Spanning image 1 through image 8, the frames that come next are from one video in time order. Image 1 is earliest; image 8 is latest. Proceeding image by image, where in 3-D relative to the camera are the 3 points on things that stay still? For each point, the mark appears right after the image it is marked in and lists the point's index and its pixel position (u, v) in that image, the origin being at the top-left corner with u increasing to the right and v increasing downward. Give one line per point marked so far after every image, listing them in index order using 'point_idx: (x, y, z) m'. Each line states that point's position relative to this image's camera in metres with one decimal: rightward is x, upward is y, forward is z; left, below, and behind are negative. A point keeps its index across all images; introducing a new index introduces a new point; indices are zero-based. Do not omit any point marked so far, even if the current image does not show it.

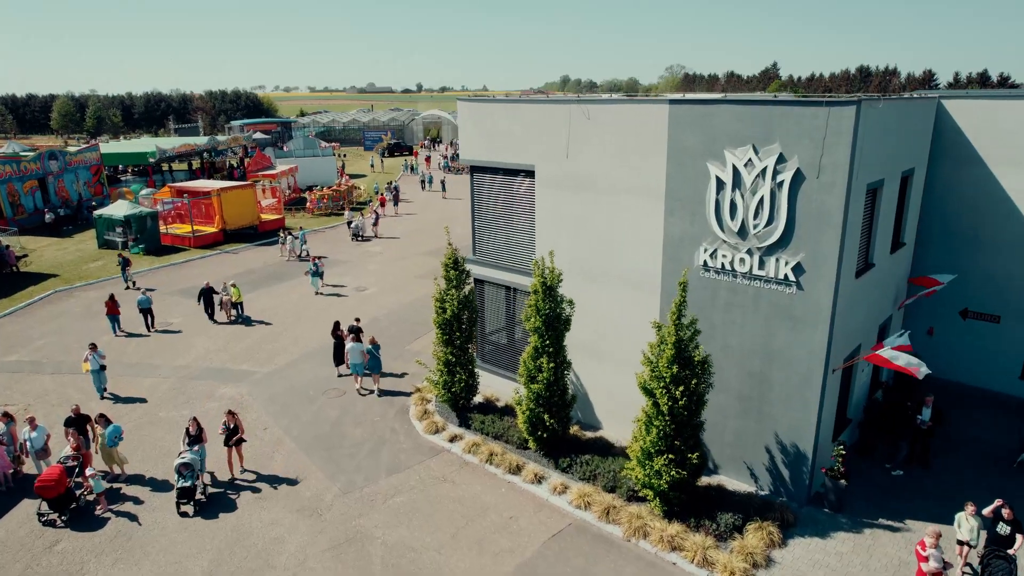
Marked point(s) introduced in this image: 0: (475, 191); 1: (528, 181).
0: (-0.8, +2.0, +12.8) m
1: (+0.3, +2.1, +11.9) m
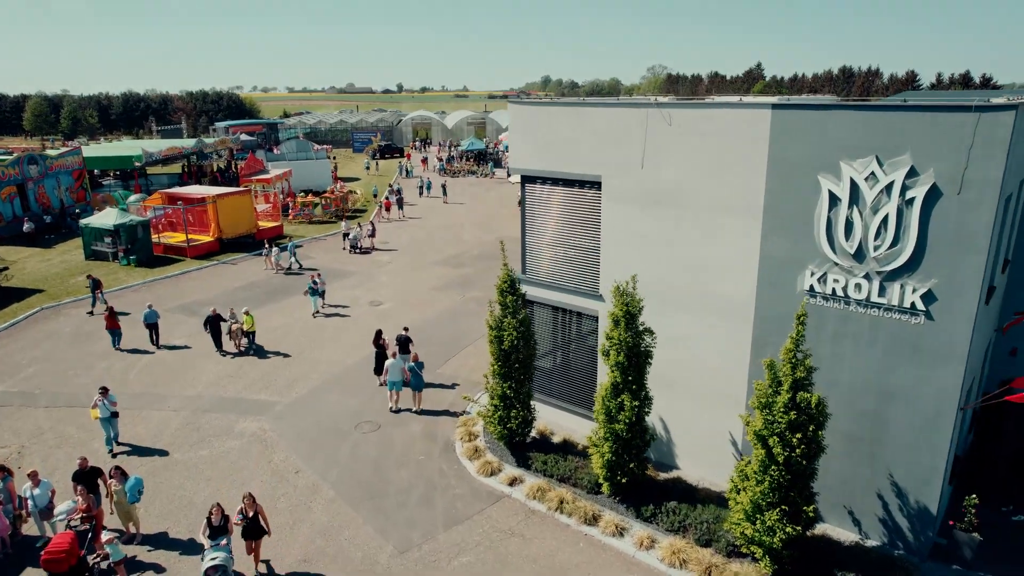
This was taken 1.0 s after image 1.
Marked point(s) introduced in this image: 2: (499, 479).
0: (+0.3, +1.6, +11.6) m
1: (+1.4, +1.7, +10.7) m
2: (-0.2, -3.3, +10.6) m
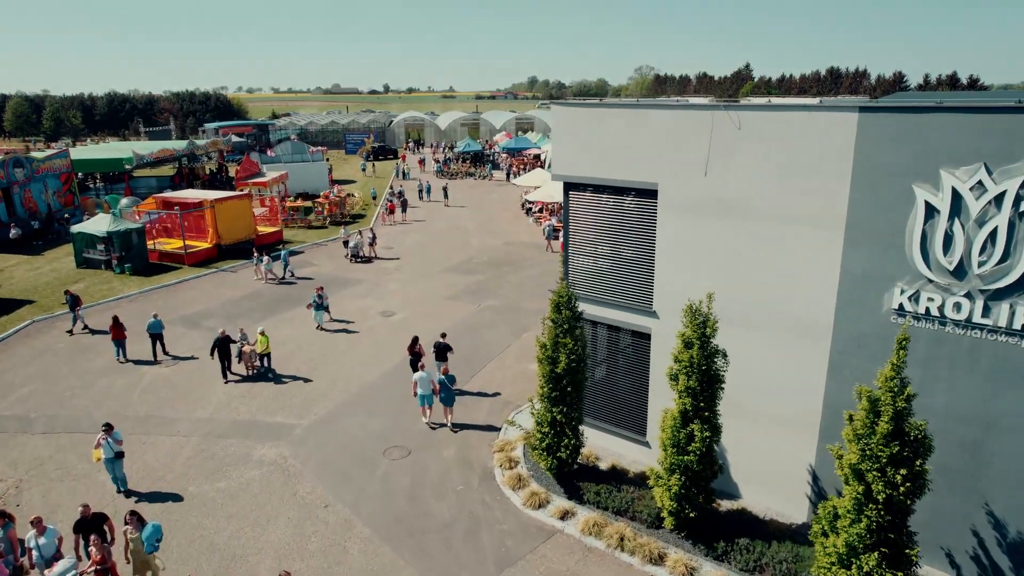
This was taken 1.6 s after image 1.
0: (+1.0, +1.3, +10.8) m
1: (+2.2, +1.4, +10.0) m
2: (+0.6, -3.6, +9.8) m
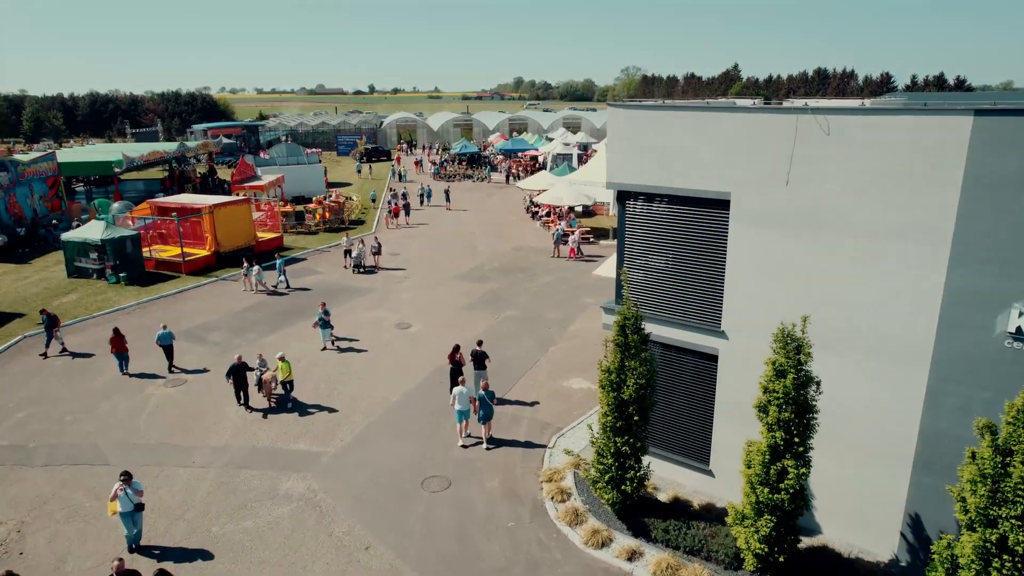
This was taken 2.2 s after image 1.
0: (+1.9, +1.0, +10.0) m
1: (+3.0, +1.1, +9.1) m
2: (+1.5, -3.9, +8.9) m
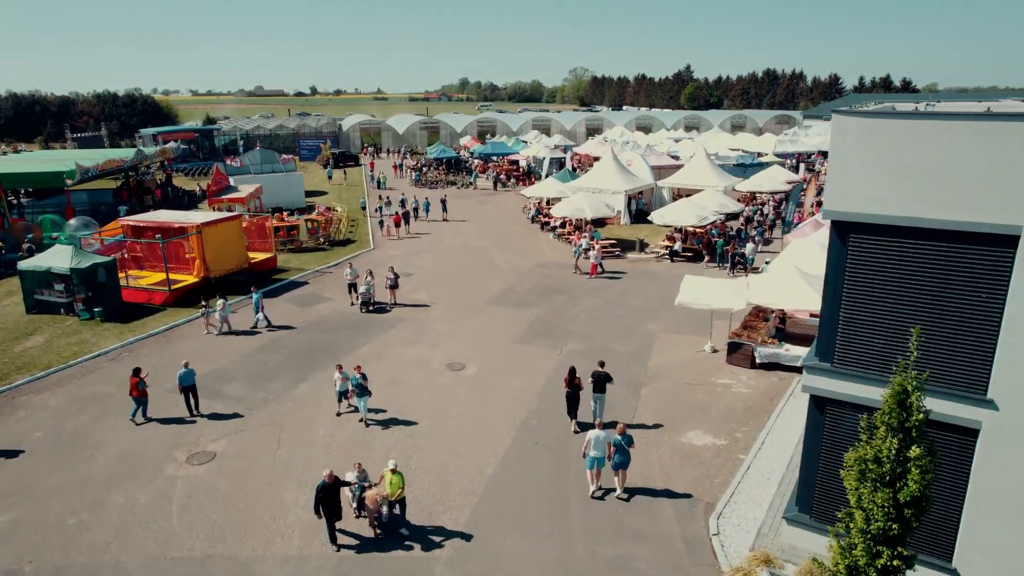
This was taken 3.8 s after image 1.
0: (+4.3, +0.3, +7.8) m
1: (+5.5, +0.5, +7.1) m
2: (+4.1, -4.6, +6.7) m
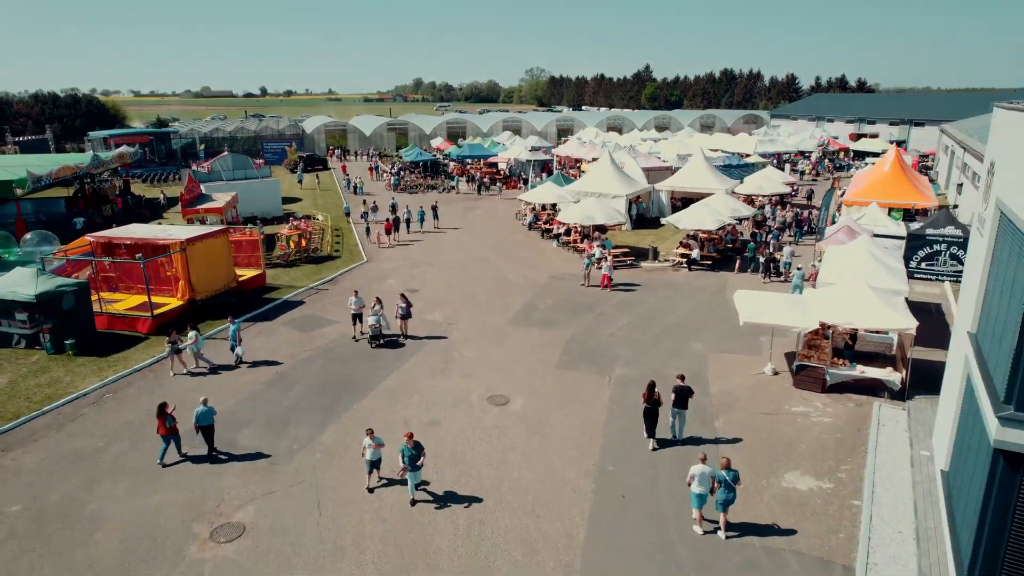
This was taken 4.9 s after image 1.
0: (+5.9, -0.1, +6.5) m
1: (+7.1, +0.1, +5.9) m
2: (+5.9, -5.0, +5.4) m
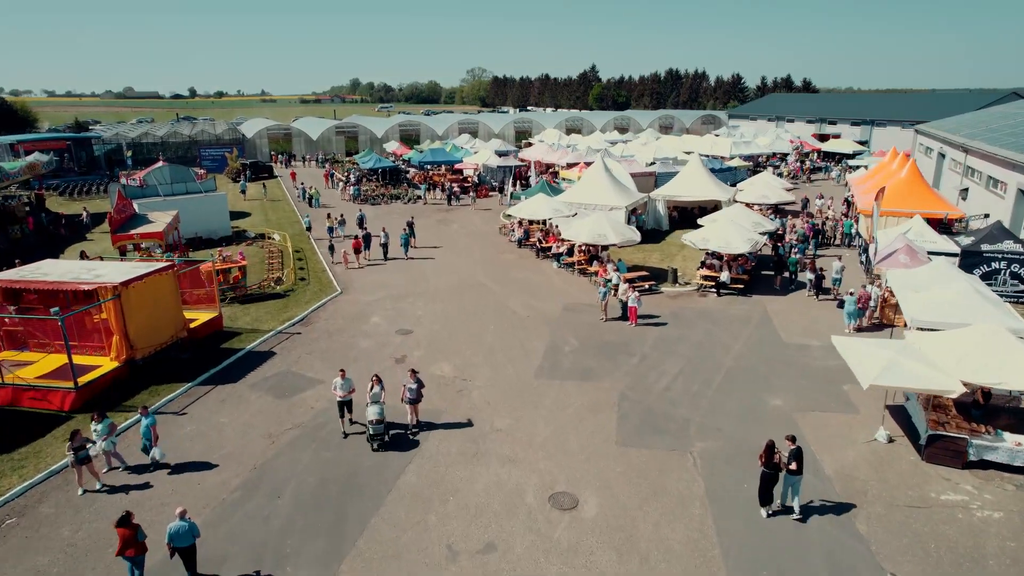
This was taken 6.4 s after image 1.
0: (+7.7, -1.0, +3.7) m
1: (+8.9, -0.8, +3.1) m
2: (+7.9, -5.9, +2.6) m
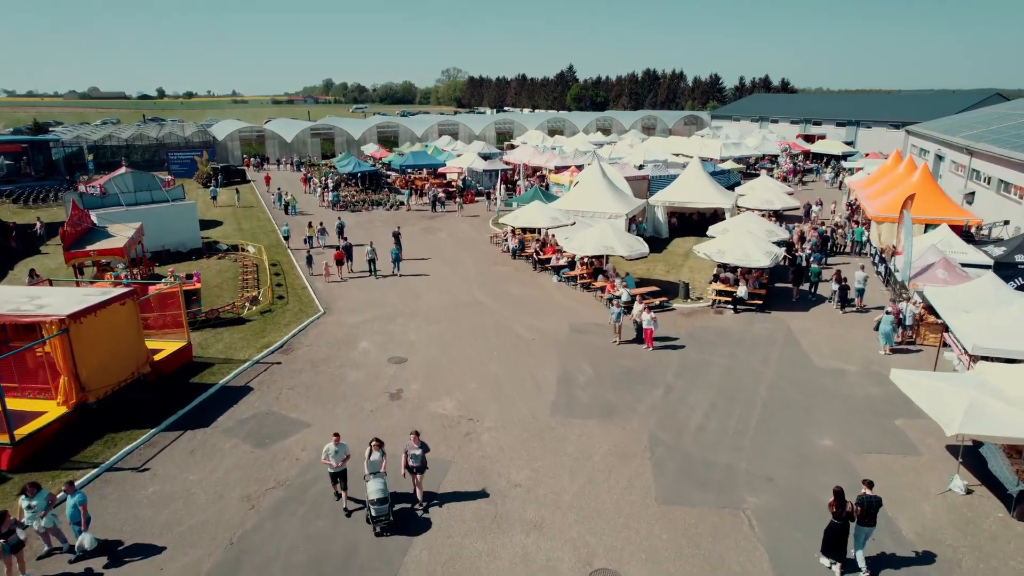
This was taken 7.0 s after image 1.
0: (+8.4, -1.5, +2.1) m
1: (+9.7, -1.3, +1.7) m
2: (+8.7, -6.4, +1.1) m
